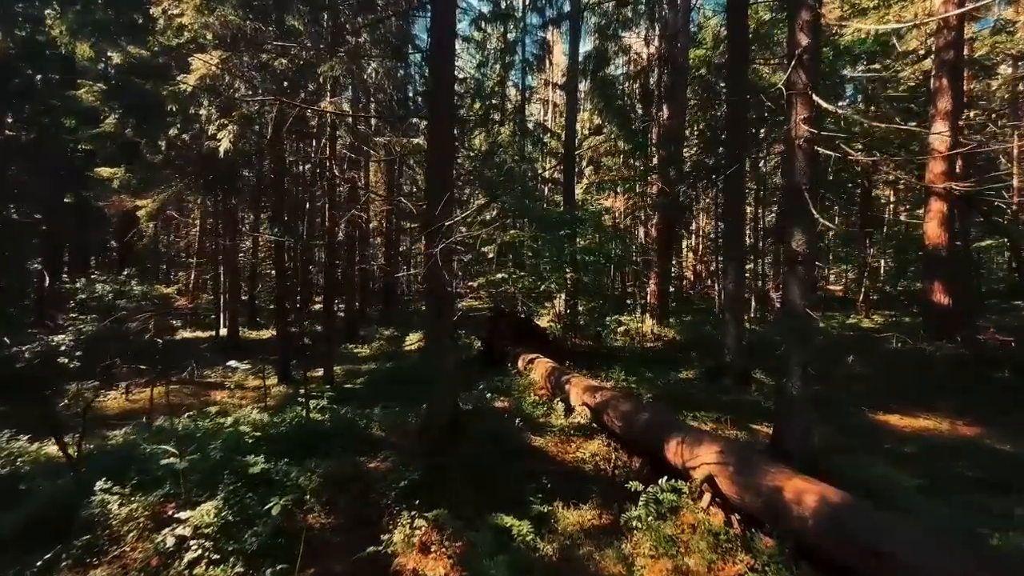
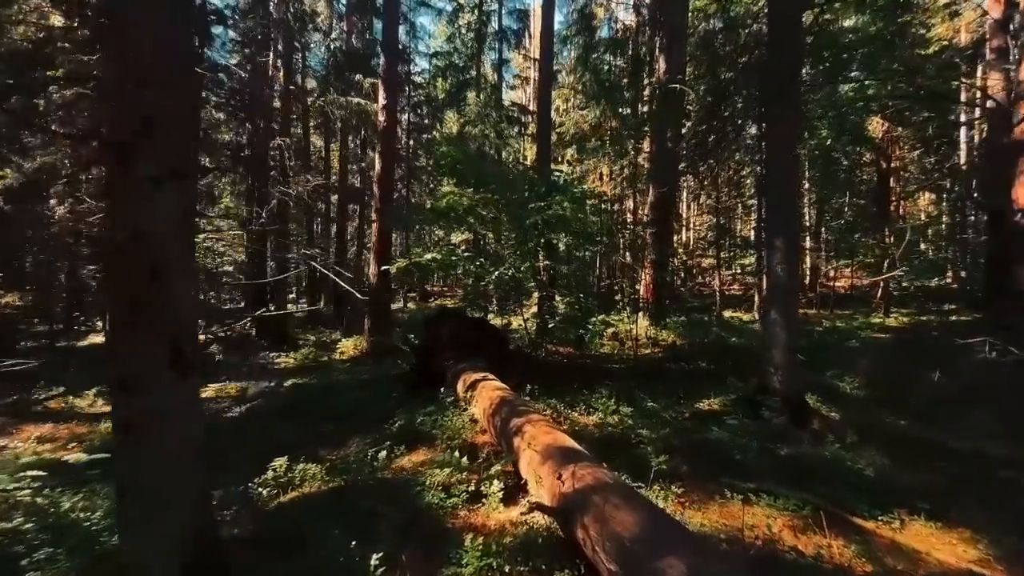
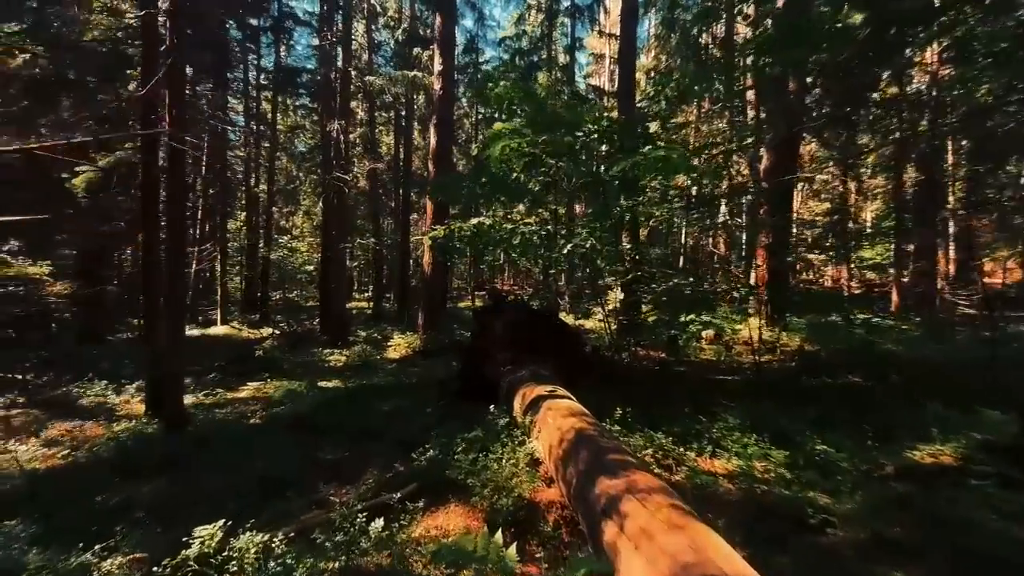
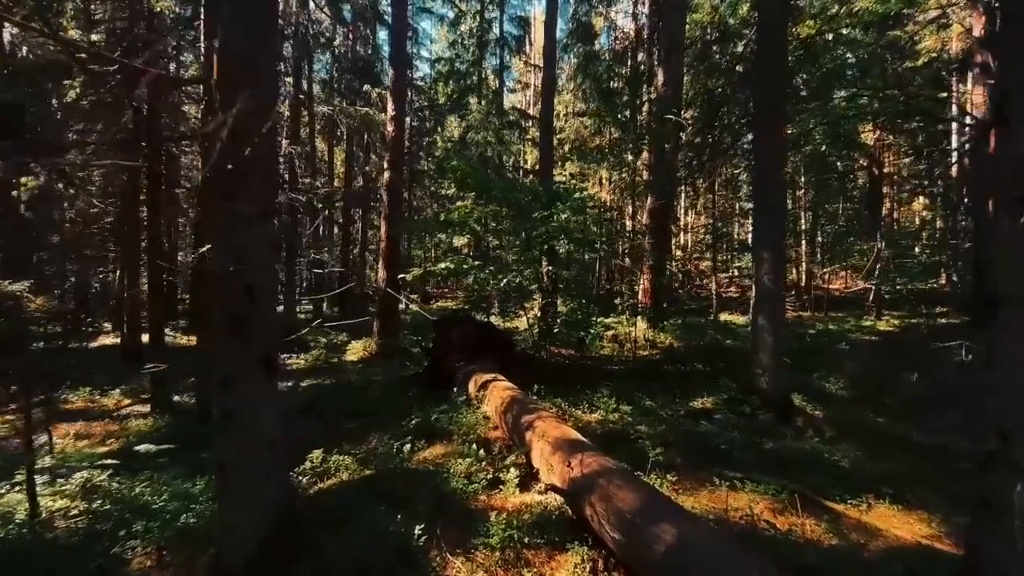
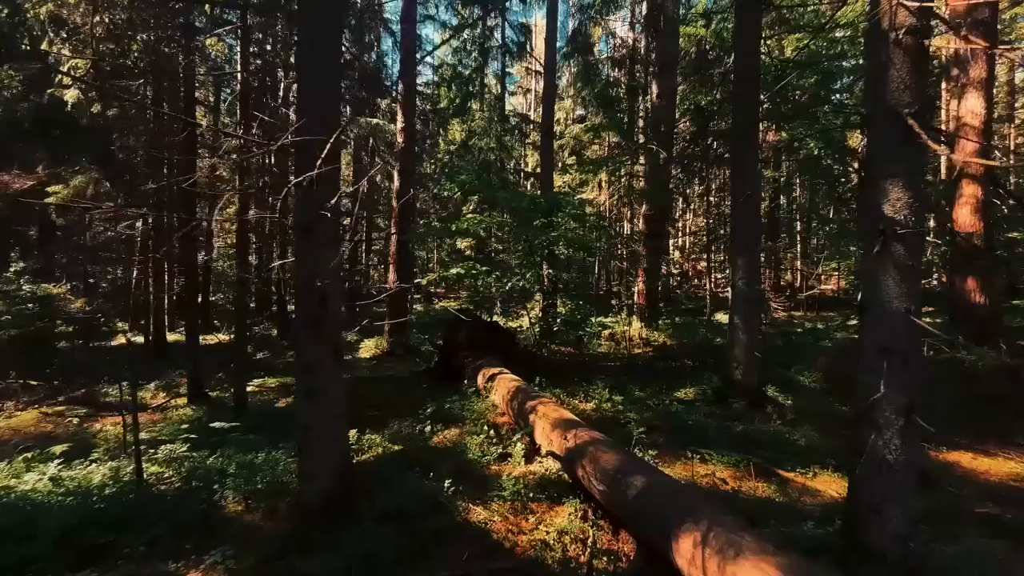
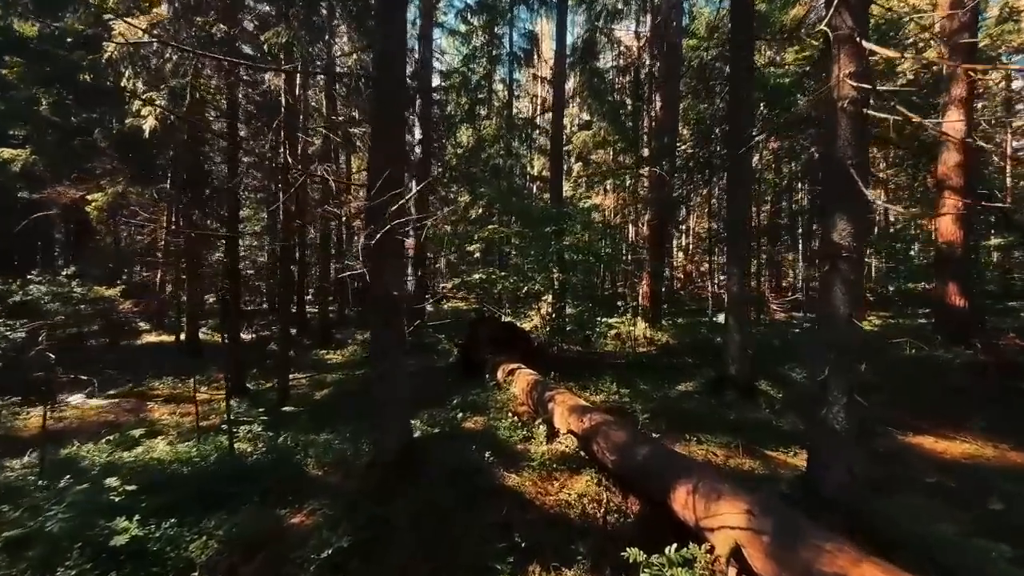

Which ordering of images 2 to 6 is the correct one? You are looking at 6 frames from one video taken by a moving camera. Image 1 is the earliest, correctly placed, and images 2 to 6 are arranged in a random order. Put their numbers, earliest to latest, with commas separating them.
6, 5, 4, 2, 3
